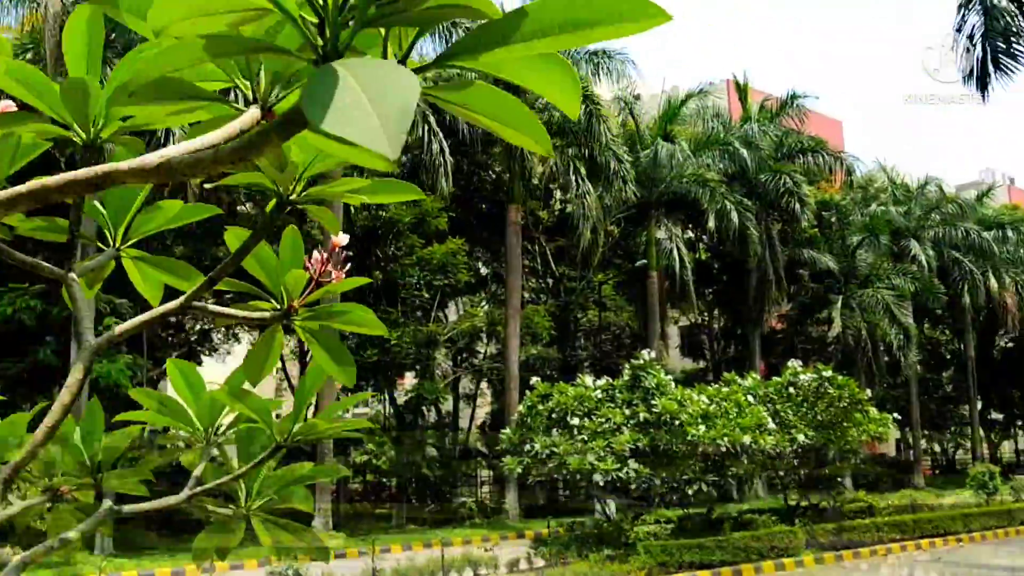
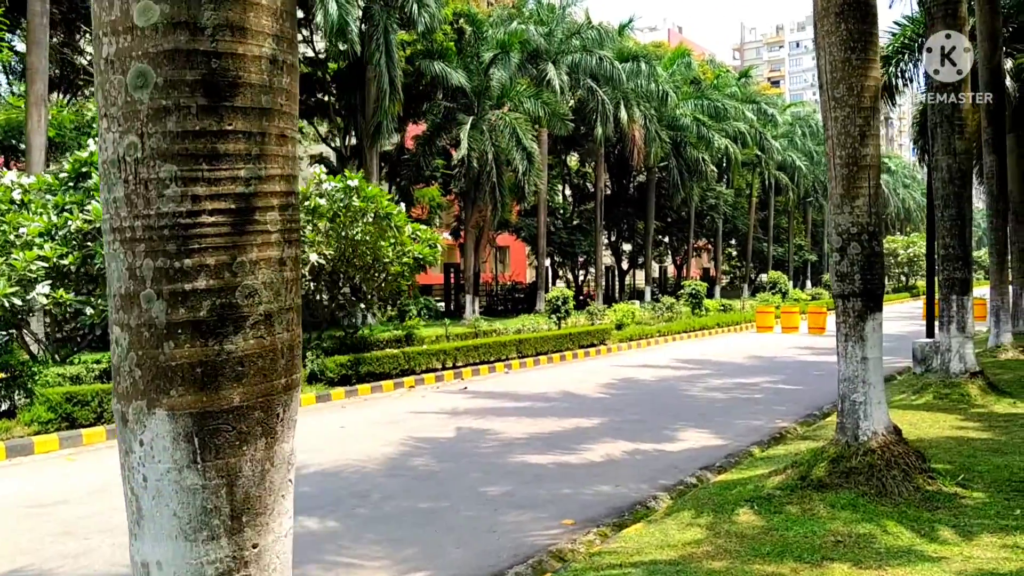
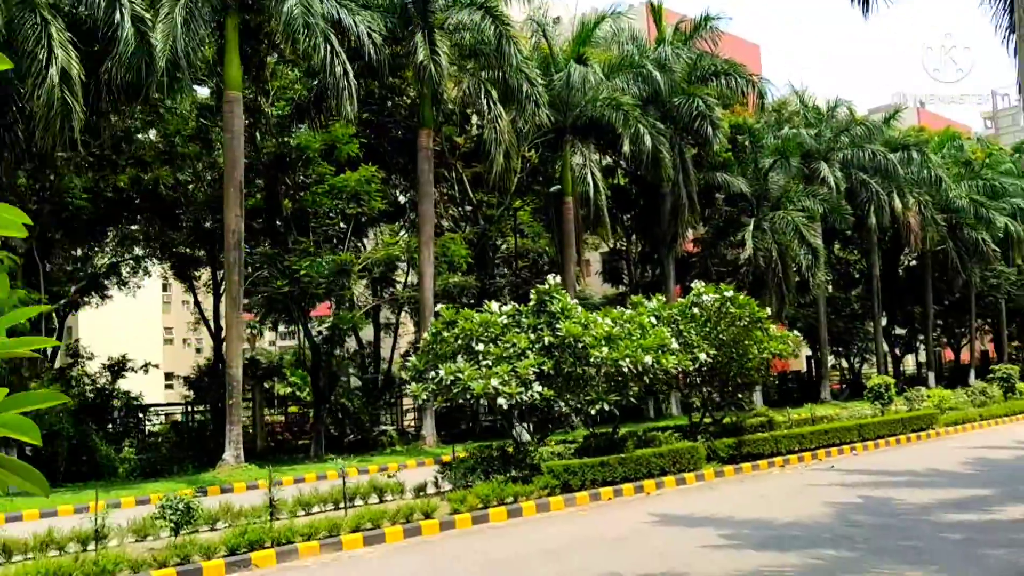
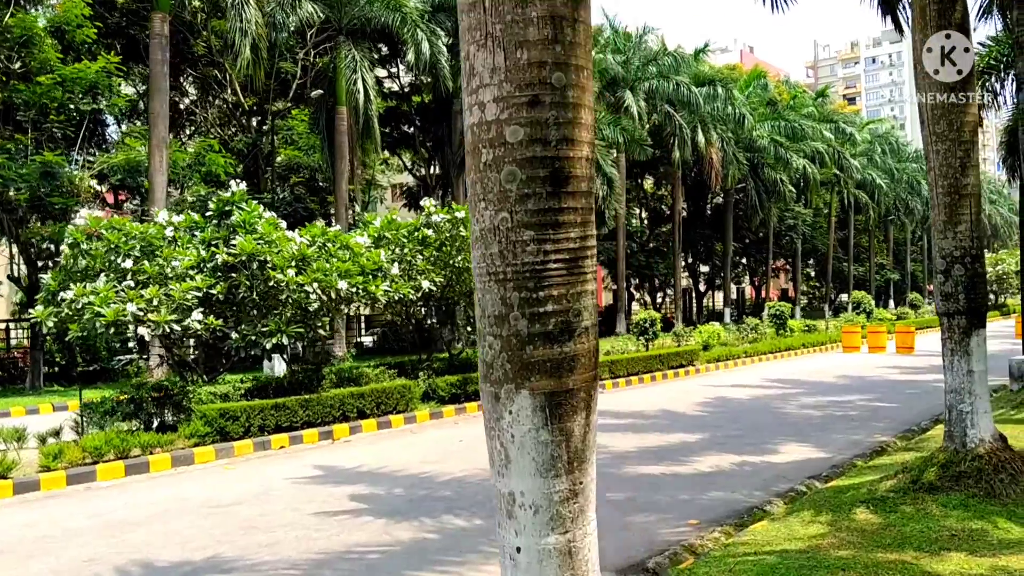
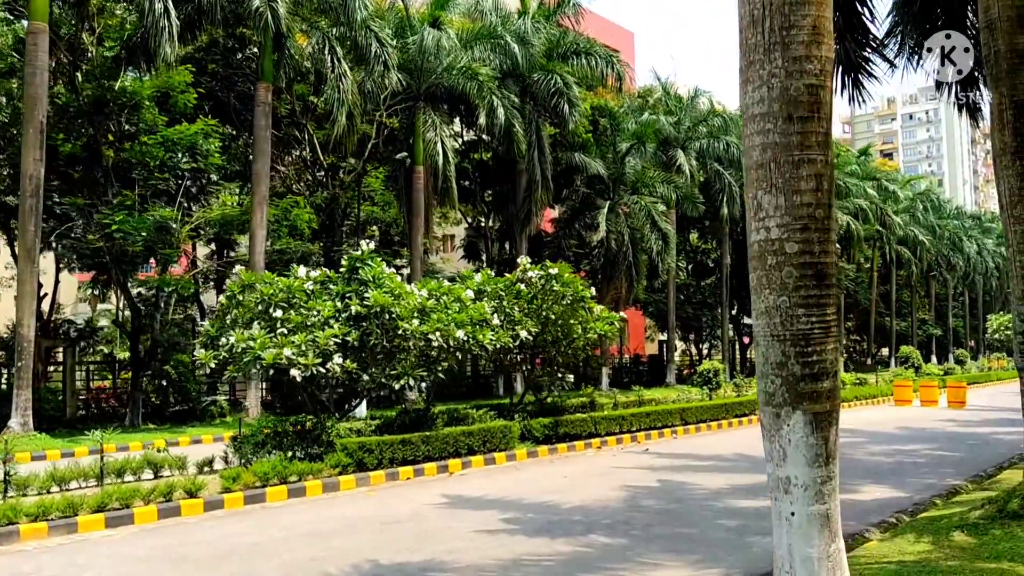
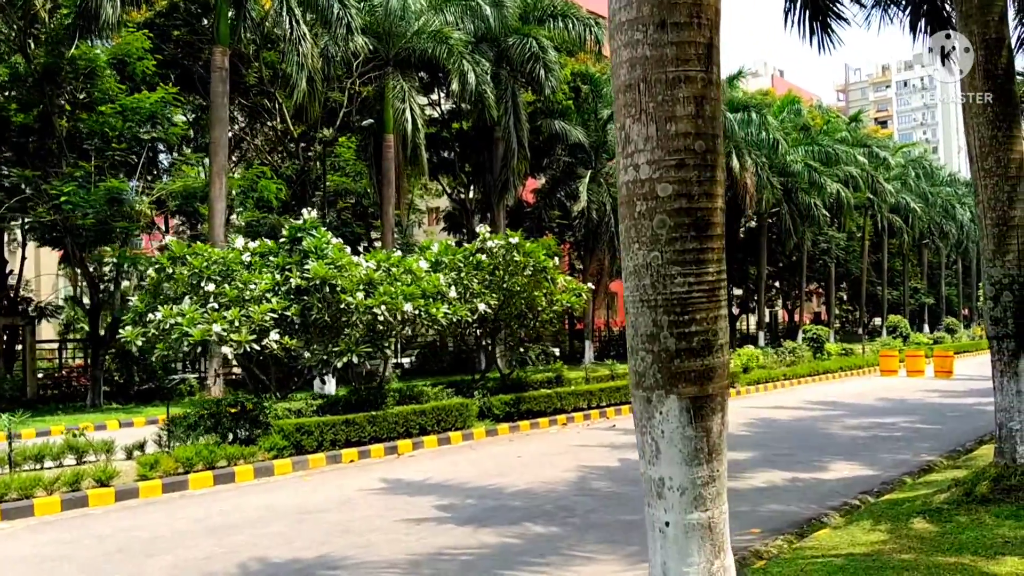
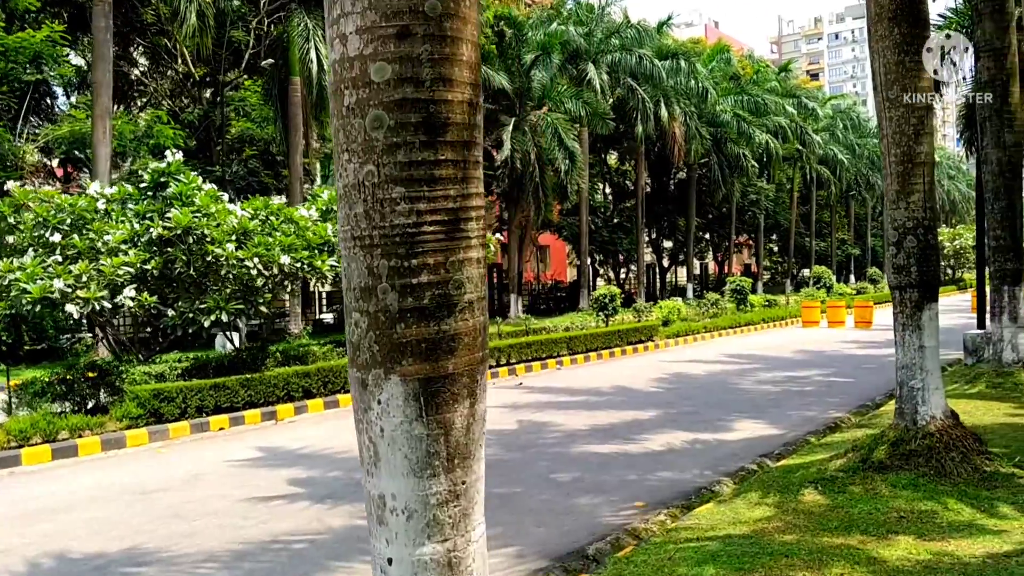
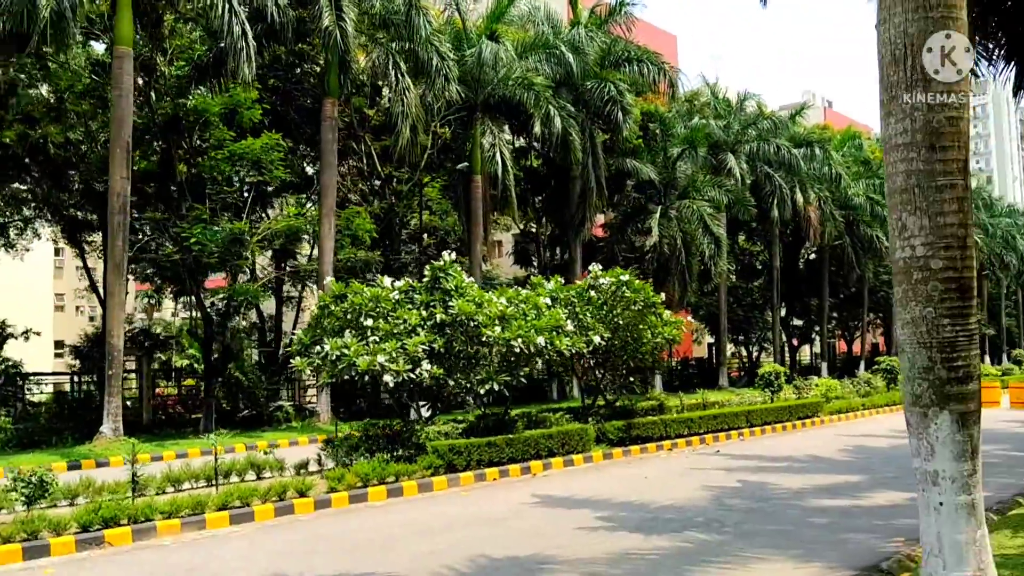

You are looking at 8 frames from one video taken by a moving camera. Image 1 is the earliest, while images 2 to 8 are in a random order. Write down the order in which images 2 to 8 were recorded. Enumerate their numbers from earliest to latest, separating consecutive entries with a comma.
3, 8, 5, 6, 4, 7, 2
